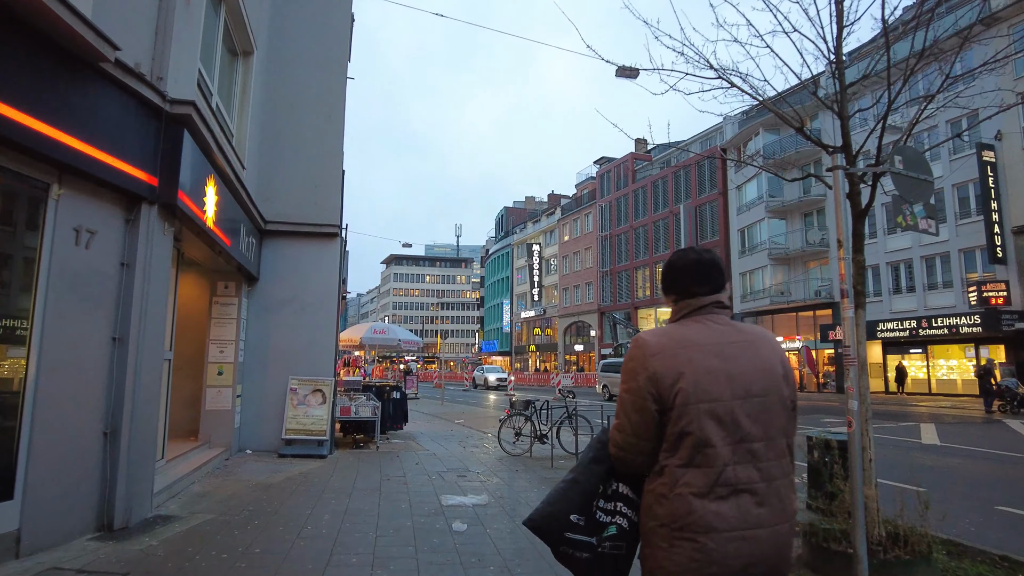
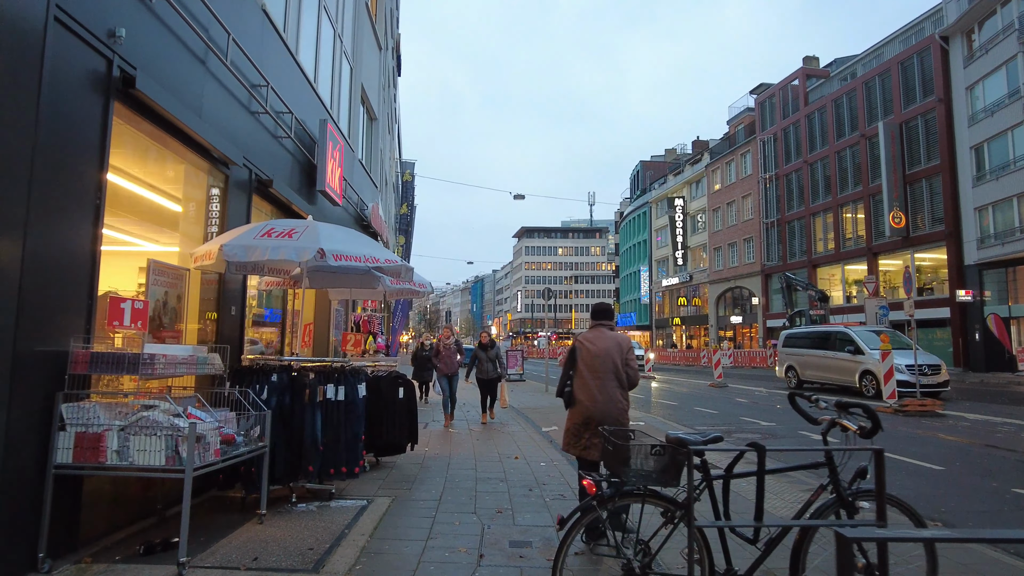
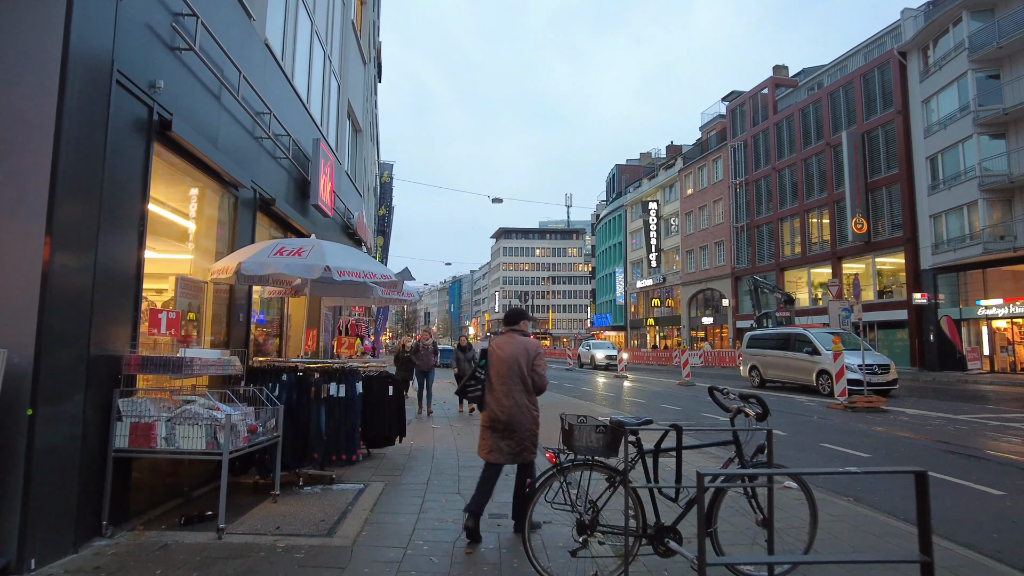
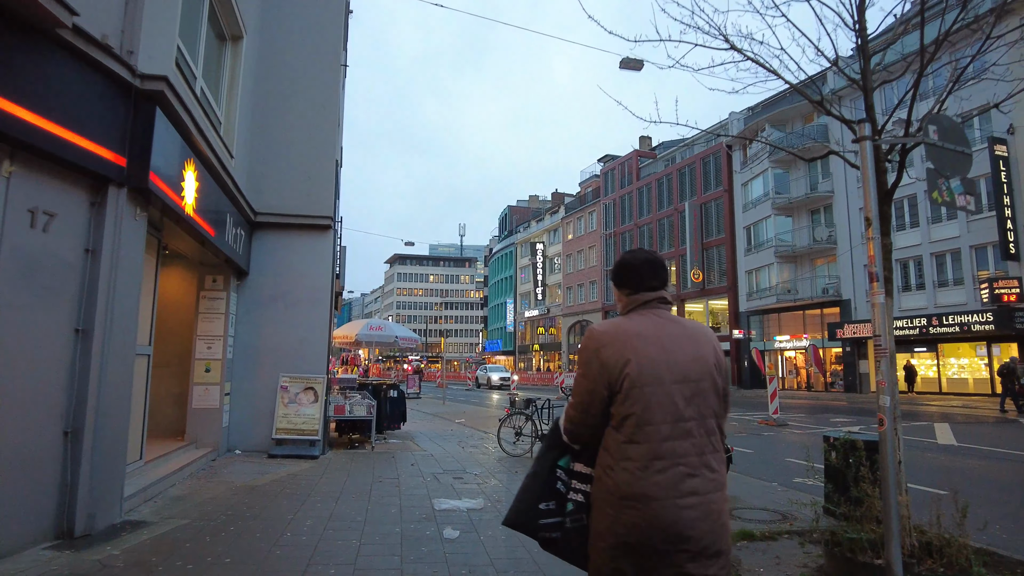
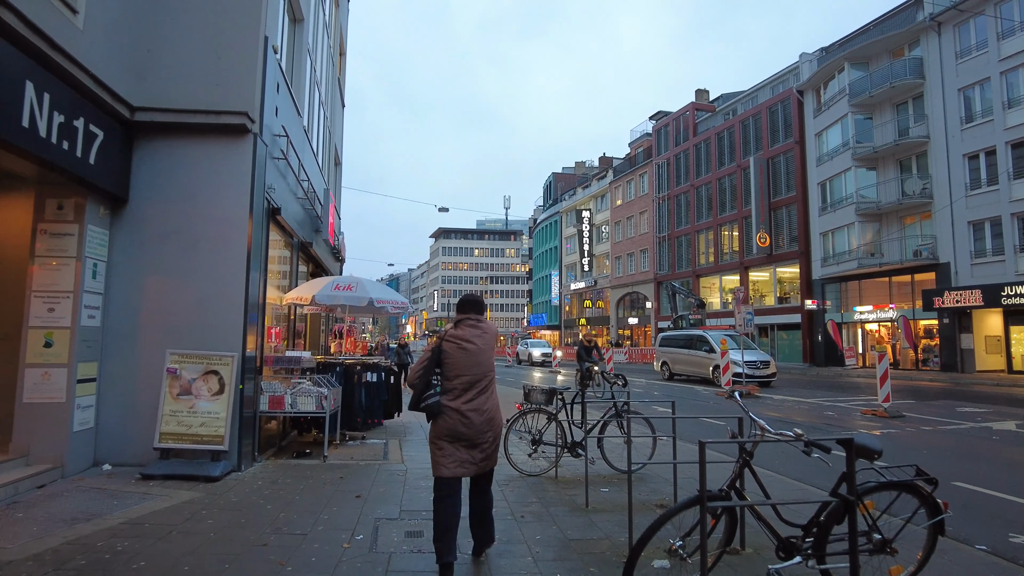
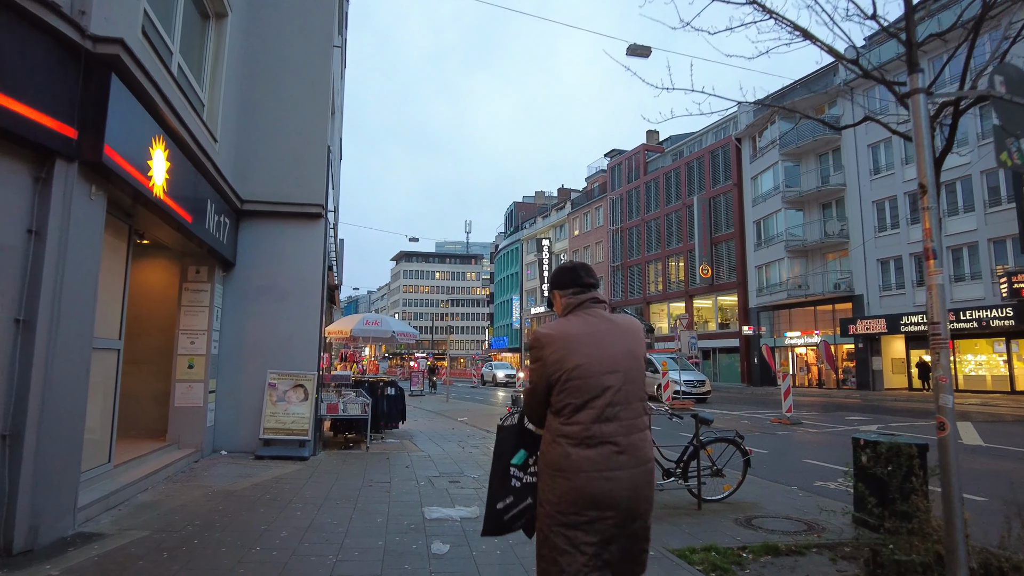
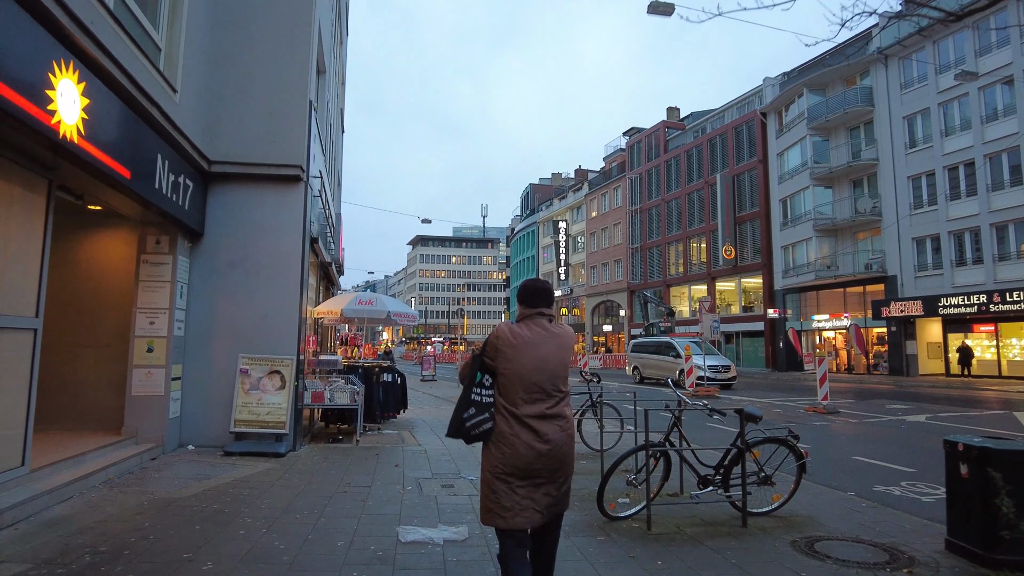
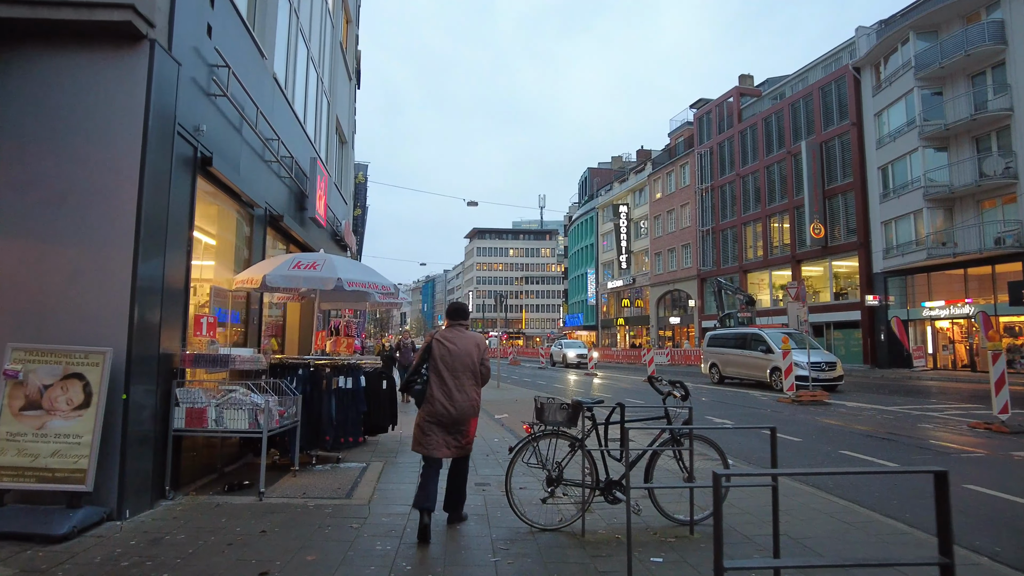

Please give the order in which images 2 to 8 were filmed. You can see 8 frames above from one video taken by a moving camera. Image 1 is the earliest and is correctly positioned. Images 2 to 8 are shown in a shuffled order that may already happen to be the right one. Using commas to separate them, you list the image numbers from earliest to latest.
4, 6, 7, 5, 8, 3, 2
